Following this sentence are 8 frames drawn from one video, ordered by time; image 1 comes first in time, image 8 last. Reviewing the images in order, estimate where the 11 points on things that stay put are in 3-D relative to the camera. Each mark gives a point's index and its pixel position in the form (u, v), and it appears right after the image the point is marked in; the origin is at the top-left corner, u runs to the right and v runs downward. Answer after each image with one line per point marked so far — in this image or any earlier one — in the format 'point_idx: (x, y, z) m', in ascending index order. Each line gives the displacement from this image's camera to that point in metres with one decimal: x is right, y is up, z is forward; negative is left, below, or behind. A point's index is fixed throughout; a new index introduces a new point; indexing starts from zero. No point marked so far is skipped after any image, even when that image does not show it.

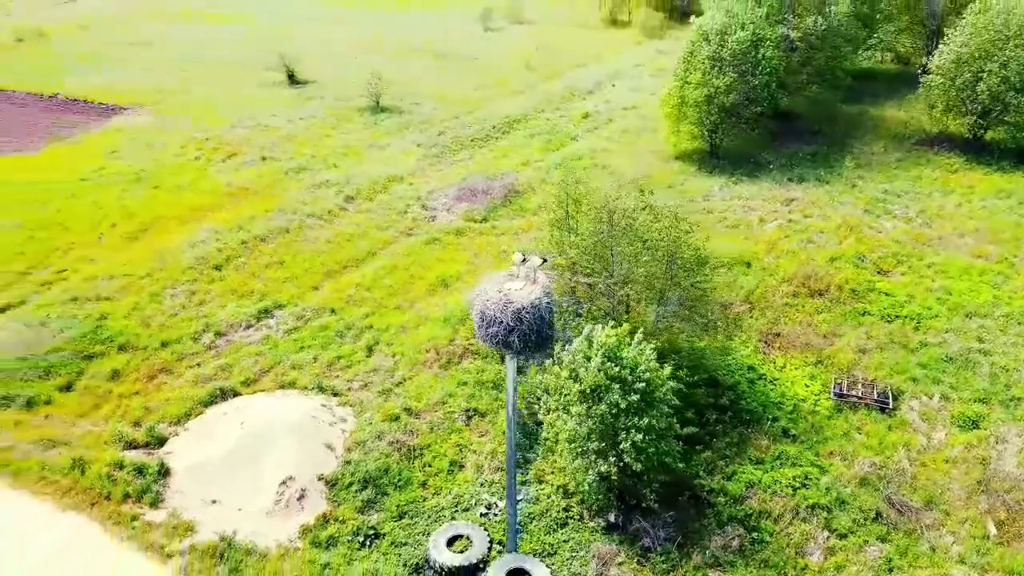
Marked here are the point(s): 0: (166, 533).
0: (-6.7, -4.7, +15.4) m
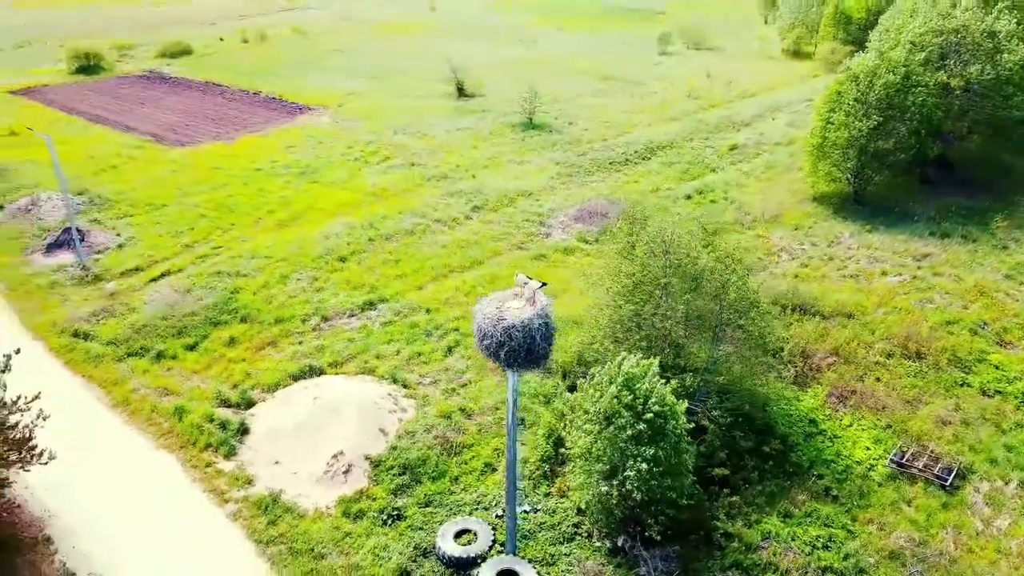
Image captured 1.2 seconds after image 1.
0: (-6.3, -4.3, +17.8) m
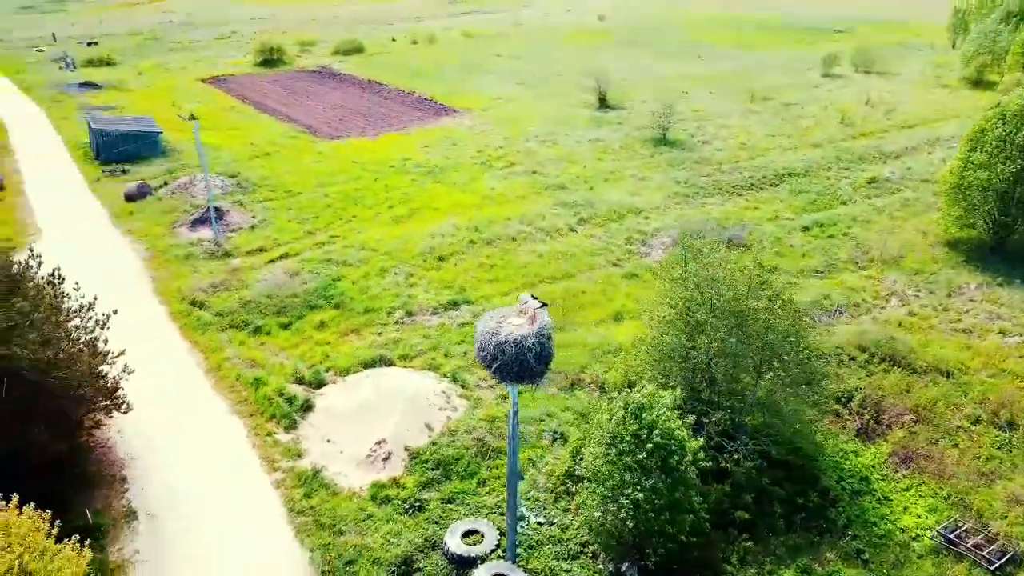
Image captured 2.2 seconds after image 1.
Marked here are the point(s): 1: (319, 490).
0: (-5.6, -4.0, +19.6) m
1: (-4.4, -4.6, +18.3) m
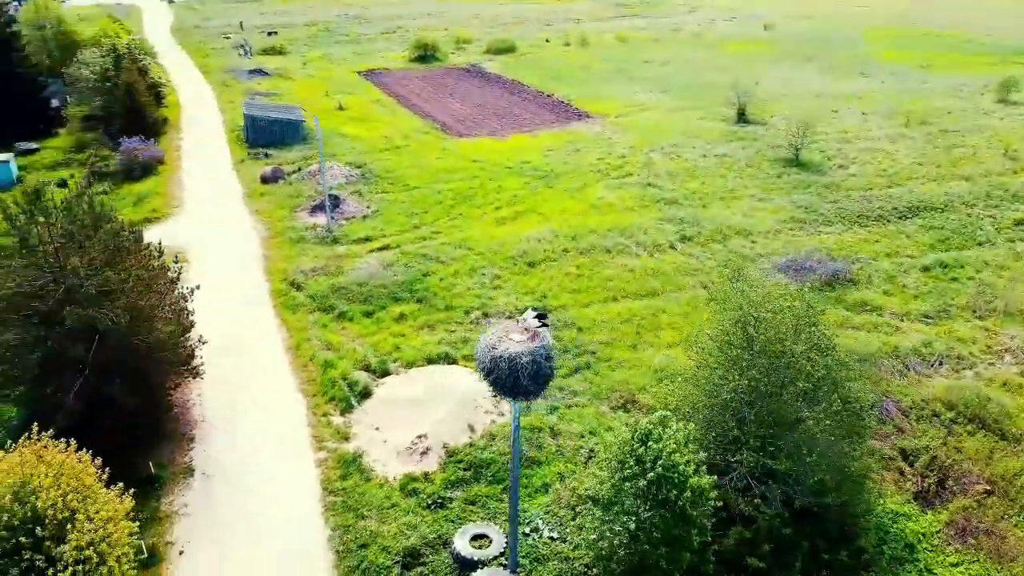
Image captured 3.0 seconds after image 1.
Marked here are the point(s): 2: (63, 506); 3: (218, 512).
0: (-4.7, -3.8, +20.8) m
1: (-3.8, -4.5, +19.4) m
2: (-8.2, -3.9, +14.7) m
3: (-6.7, -5.1, +18.3) m
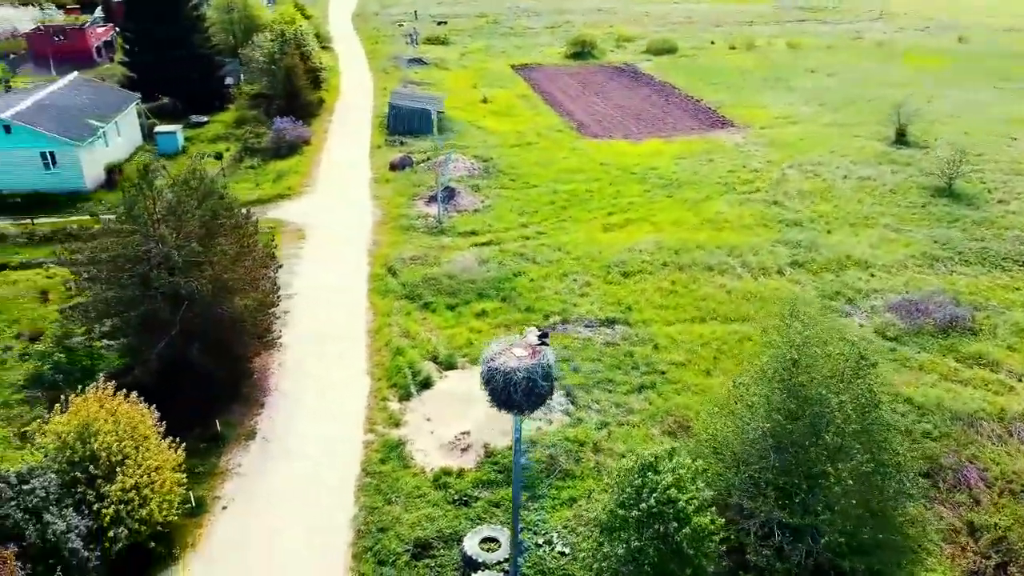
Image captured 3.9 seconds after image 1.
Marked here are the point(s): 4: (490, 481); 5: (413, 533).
0: (-3.5, -3.5, +21.9) m
1: (-2.9, -4.3, +20.3) m
2: (-8.1, -3.3, +16.5) m
3: (-6.1, -4.6, +19.8) m
4: (-0.6, -4.7, +19.6) m
5: (-2.2, -5.4, +17.8) m
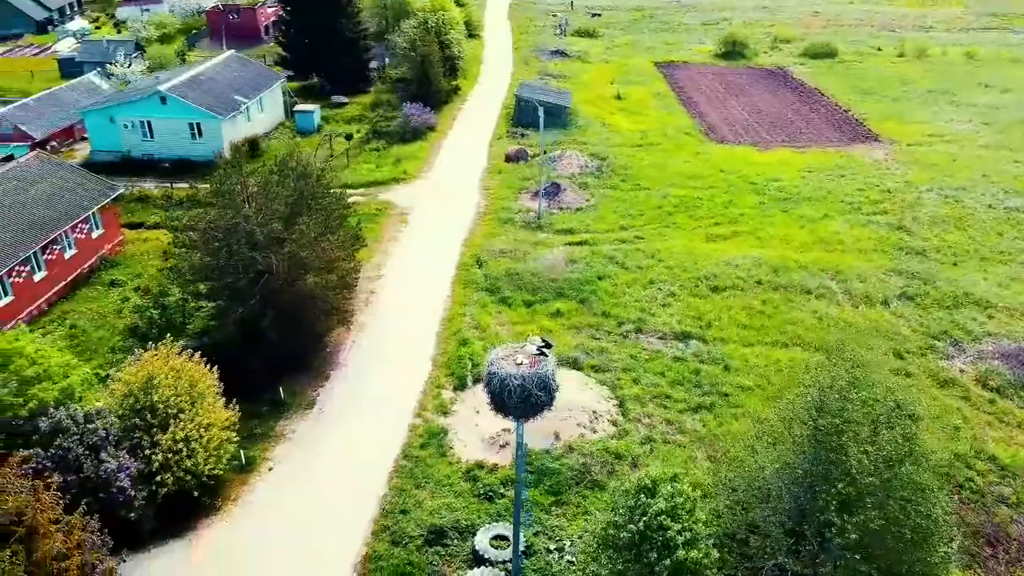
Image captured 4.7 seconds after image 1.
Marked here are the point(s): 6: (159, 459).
0: (-2.2, -3.3, +22.6) m
1: (-2.0, -4.1, +21.0) m
2: (-7.7, -2.6, +18.2) m
3: (-5.2, -4.1, +21.1) m
4: (+0.2, -4.7, +19.9) m
5: (-1.9, -5.3, +18.5) m
6: (-7.7, -3.7, +17.6) m
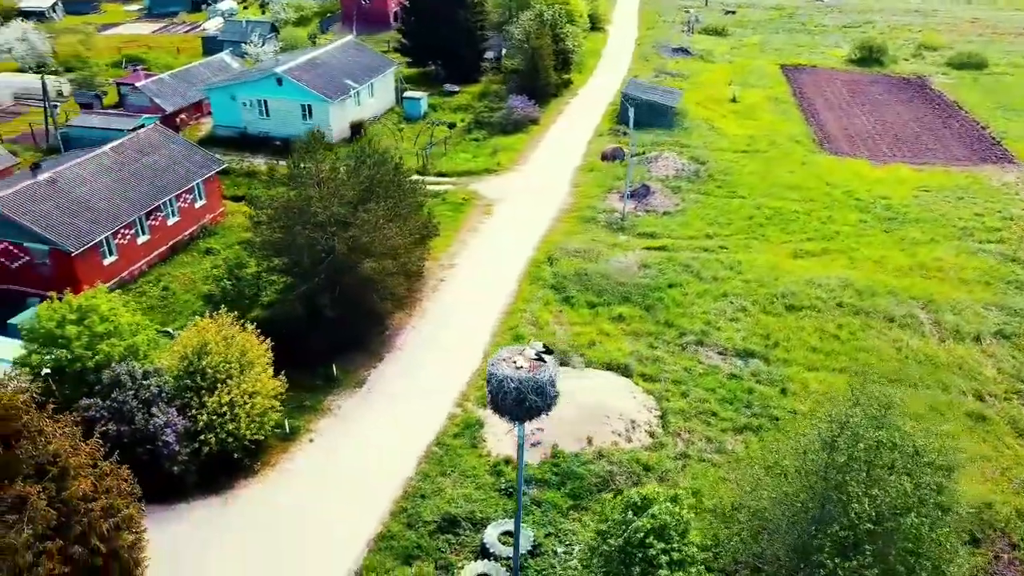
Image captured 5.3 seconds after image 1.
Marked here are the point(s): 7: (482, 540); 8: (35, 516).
0: (-1.0, -3.1, +23.1) m
1: (-1.2, -4.0, +21.5) m
2: (-7.0, -2.0, +19.6) m
3: (-4.3, -3.7, +22.1) m
4: (+0.7, -4.8, +20.1) m
5: (-1.5, -5.2, +19.0) m
6: (-7.3, -3.1, +19.0) m
7: (-0.7, -5.6, +17.9) m
8: (-7.9, -3.8, +13.3) m
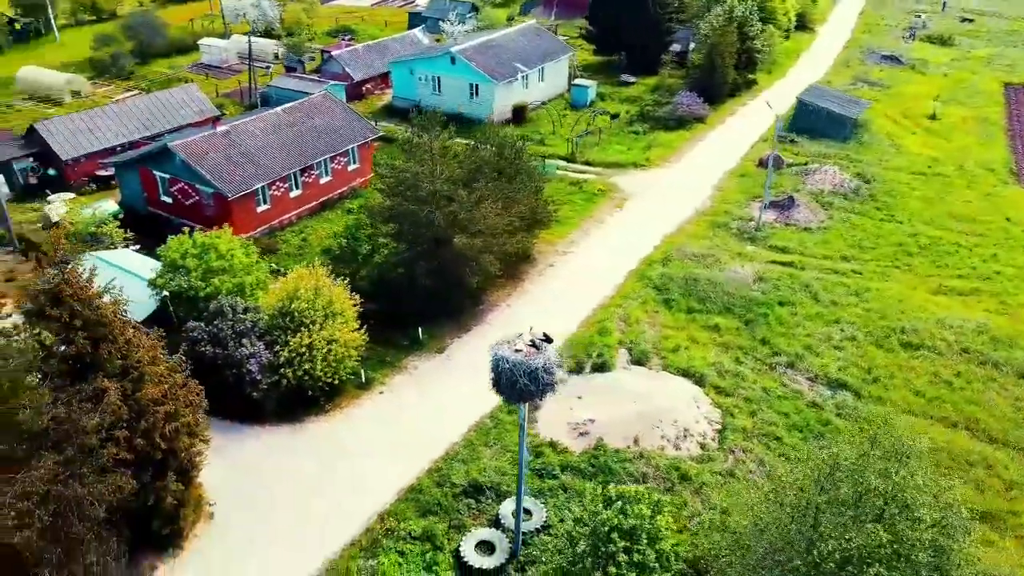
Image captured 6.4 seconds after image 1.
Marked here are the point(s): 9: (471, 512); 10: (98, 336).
0: (+1.0, -2.7, +24.0) m
1: (+0.3, -3.6, +22.5) m
2: (-5.5, -0.7, +22.0) m
3: (-2.5, -2.8, +23.8) m
4: (+1.6, -4.6, +20.7) m
5: (-0.8, -4.7, +20.2) m
6: (-6.1, -1.8, +21.5) m
7: (-0.3, -5.2, +19.0) m
8: (-8.1, -2.4, +16.2) m
9: (-1.0, -5.3, +19.3) m
10: (-8.4, -1.0, +16.3) m
